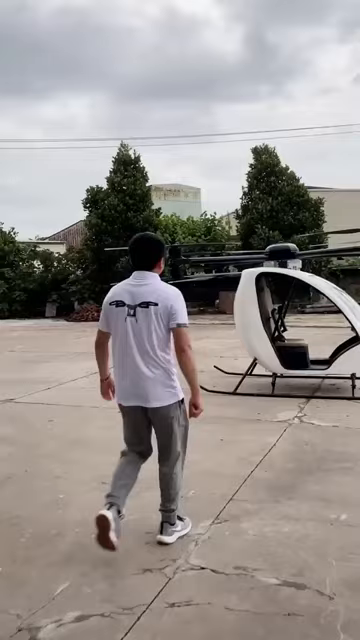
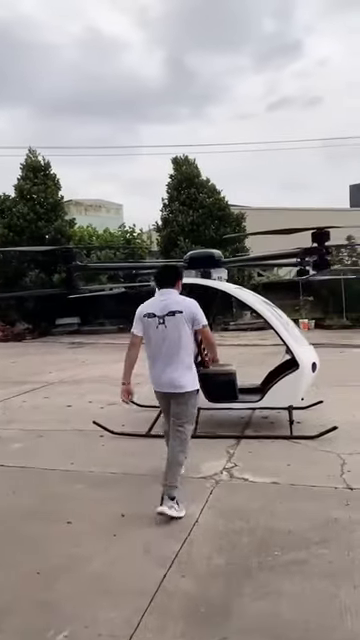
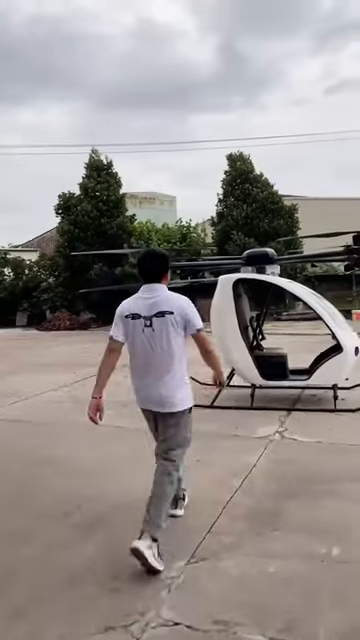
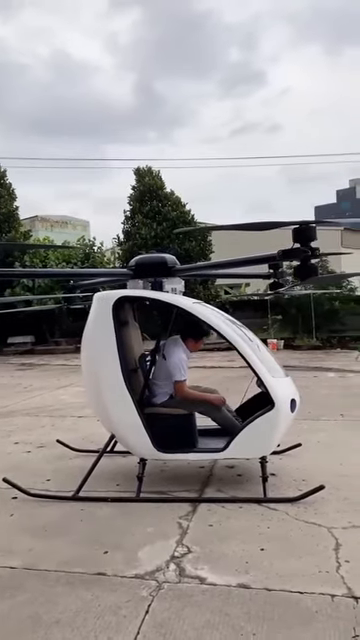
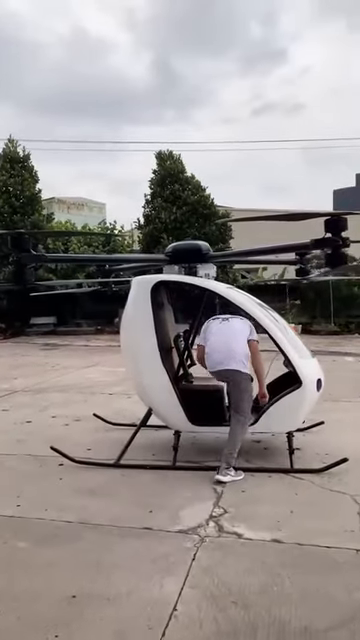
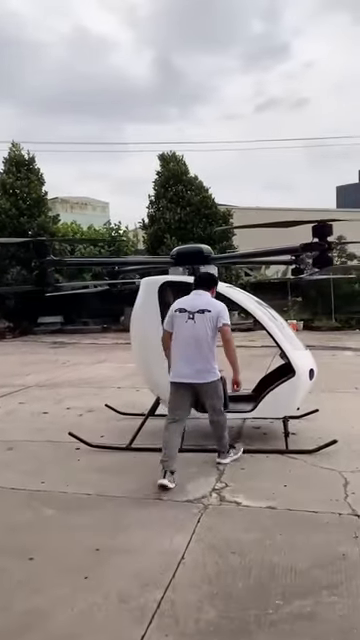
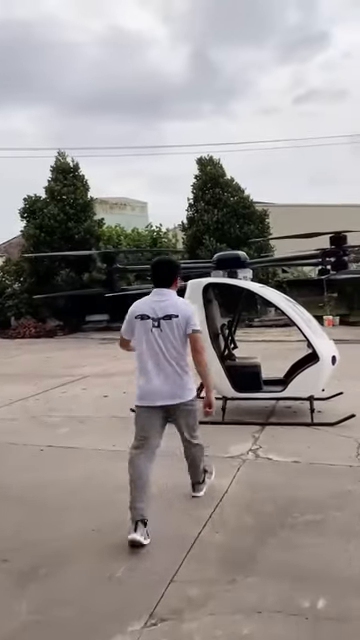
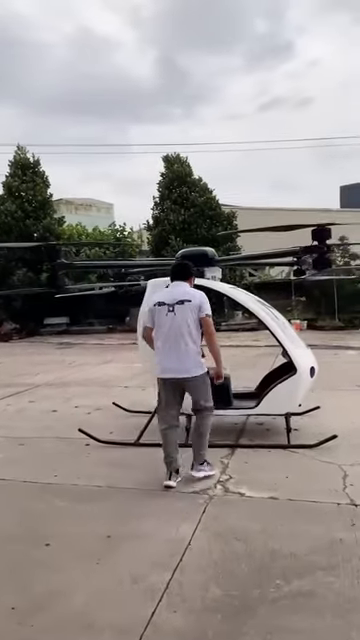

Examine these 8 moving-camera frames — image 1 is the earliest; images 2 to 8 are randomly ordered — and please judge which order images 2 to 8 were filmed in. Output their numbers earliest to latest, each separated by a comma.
3, 7, 2, 8, 6, 5, 4
